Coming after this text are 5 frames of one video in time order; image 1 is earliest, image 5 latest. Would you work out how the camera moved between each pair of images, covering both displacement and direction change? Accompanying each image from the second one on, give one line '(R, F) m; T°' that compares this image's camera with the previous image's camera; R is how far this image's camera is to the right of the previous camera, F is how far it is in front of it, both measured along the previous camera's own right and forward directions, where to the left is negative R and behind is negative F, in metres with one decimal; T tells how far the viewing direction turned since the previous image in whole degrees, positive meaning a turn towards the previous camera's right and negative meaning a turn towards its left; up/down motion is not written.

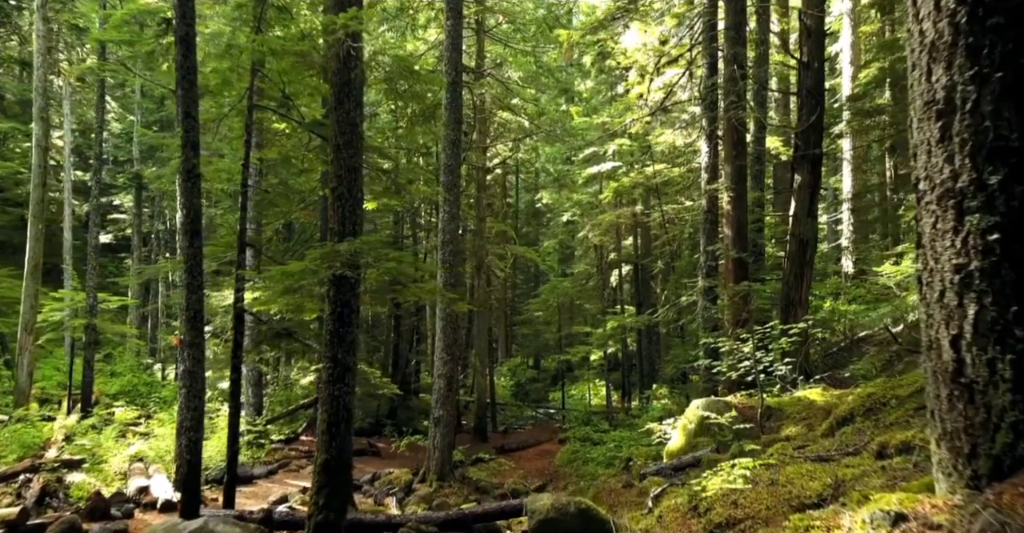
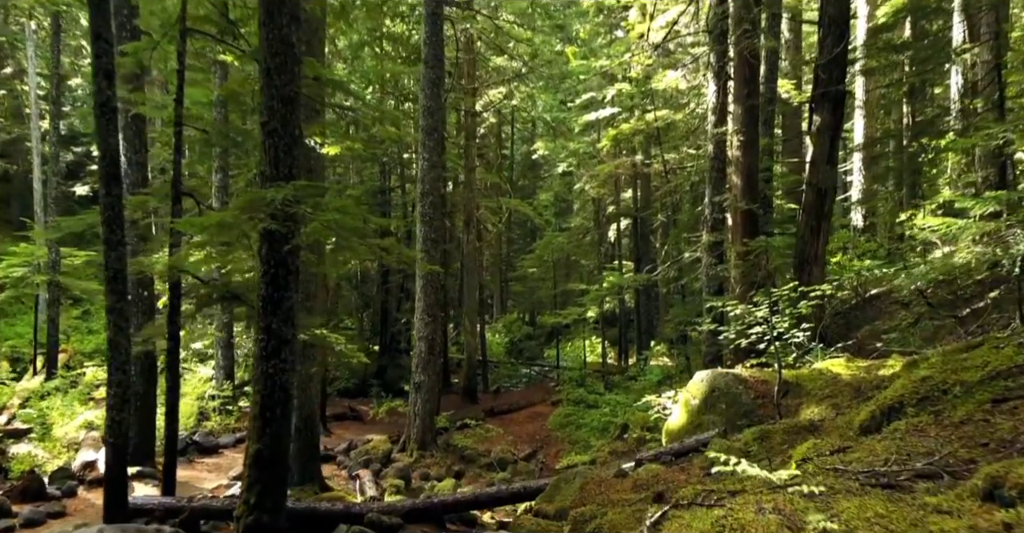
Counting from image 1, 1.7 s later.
(+0.2, +1.5) m; 0°
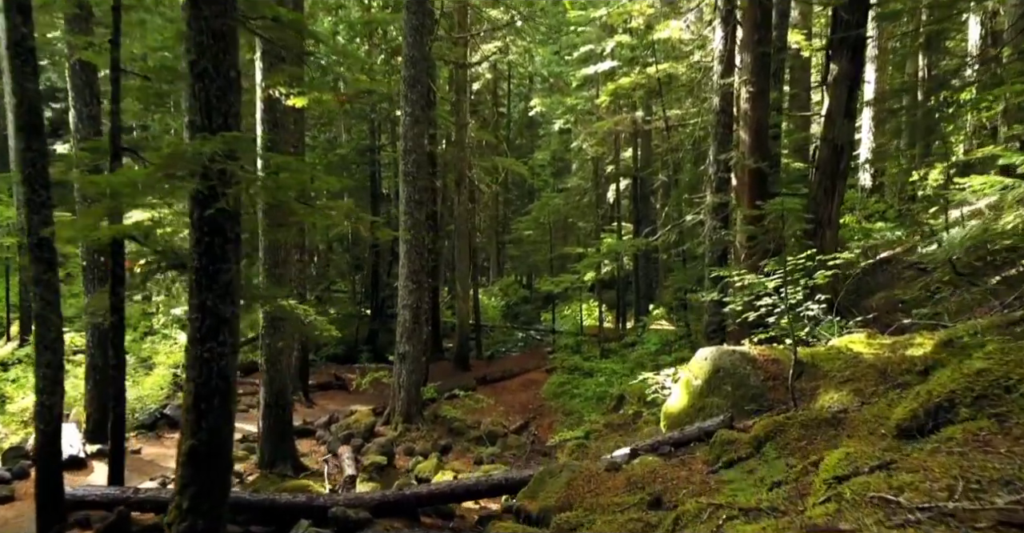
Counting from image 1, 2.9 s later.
(+0.2, +1.0) m; 0°
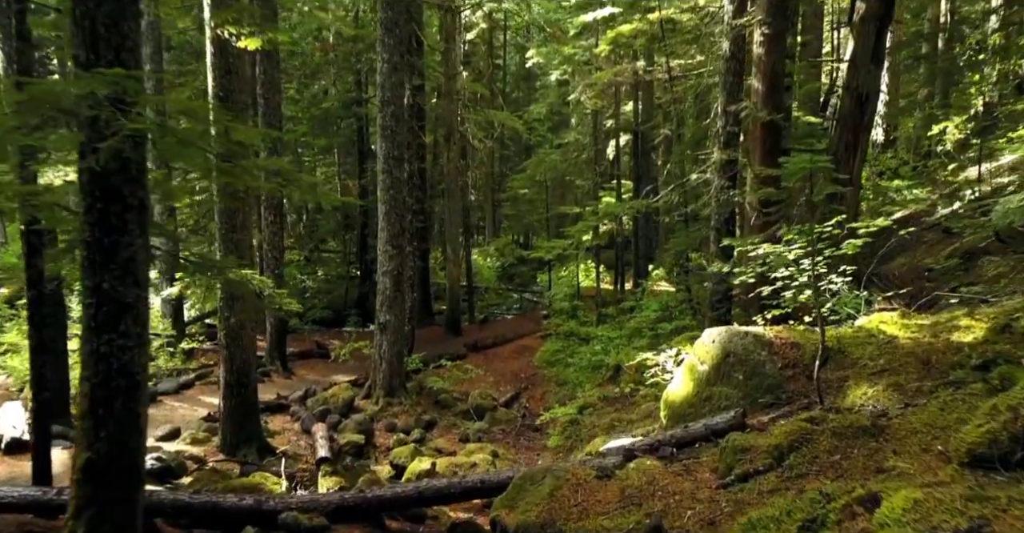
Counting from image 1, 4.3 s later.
(+0.2, +1.2) m; 0°
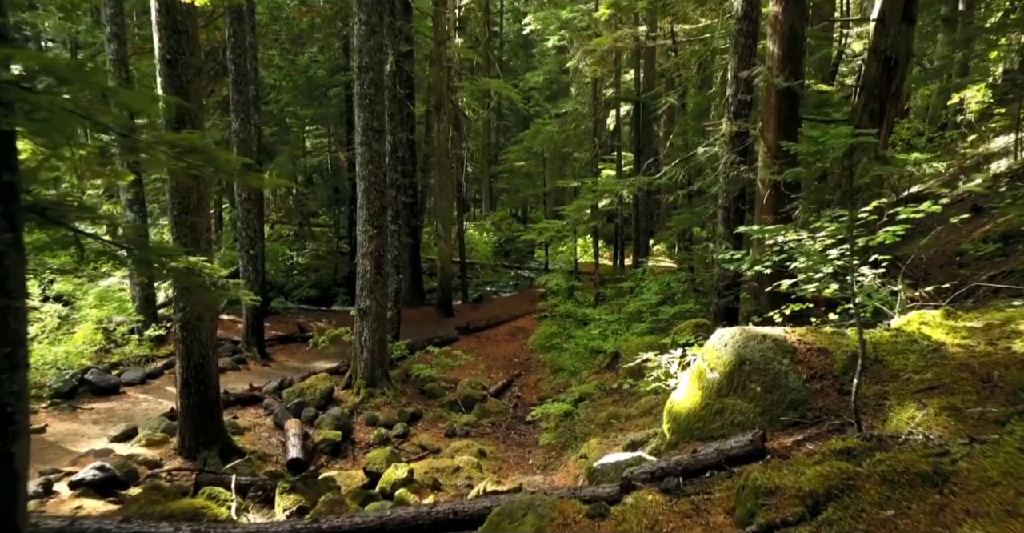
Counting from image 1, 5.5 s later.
(+0.2, +1.1) m; 0°
